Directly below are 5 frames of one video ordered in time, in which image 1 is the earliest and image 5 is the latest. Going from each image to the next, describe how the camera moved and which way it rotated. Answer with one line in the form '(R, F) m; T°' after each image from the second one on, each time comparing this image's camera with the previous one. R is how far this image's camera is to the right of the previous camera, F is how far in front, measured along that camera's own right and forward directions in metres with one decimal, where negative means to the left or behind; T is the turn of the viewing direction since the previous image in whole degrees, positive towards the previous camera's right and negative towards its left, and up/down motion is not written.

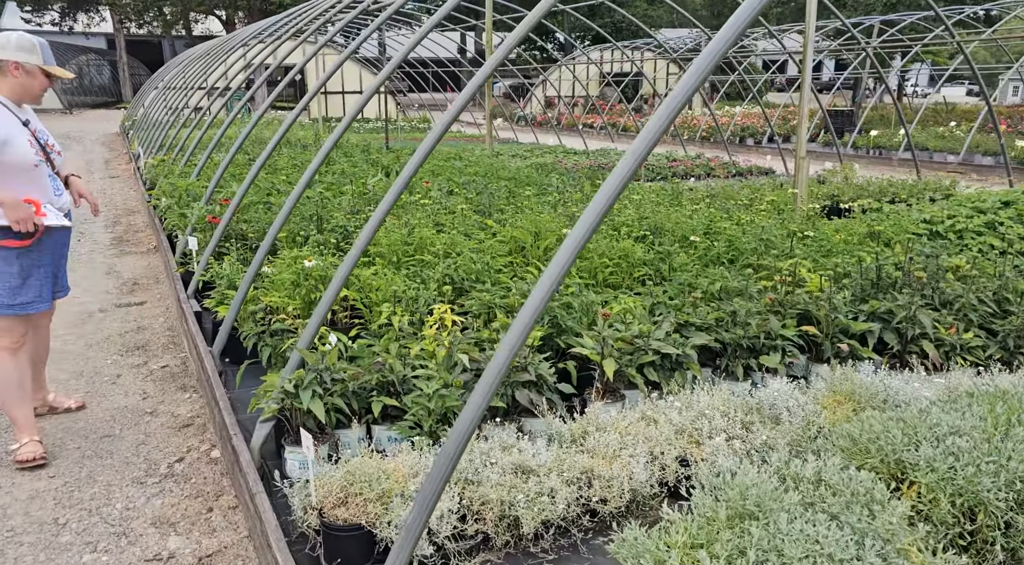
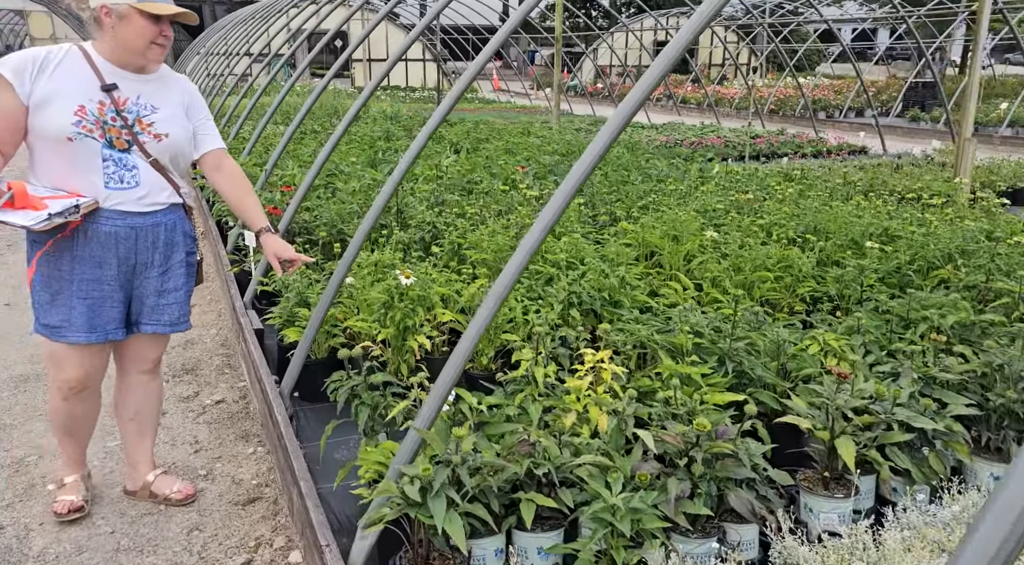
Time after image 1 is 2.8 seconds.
(-0.5, +1.1) m; -2°
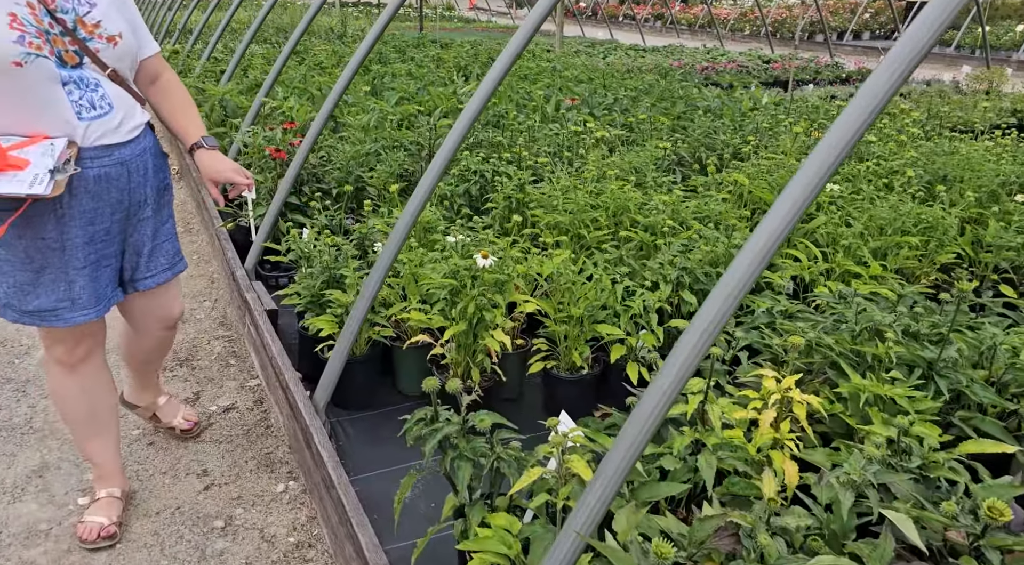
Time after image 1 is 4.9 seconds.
(-0.5, +0.9) m; +2°
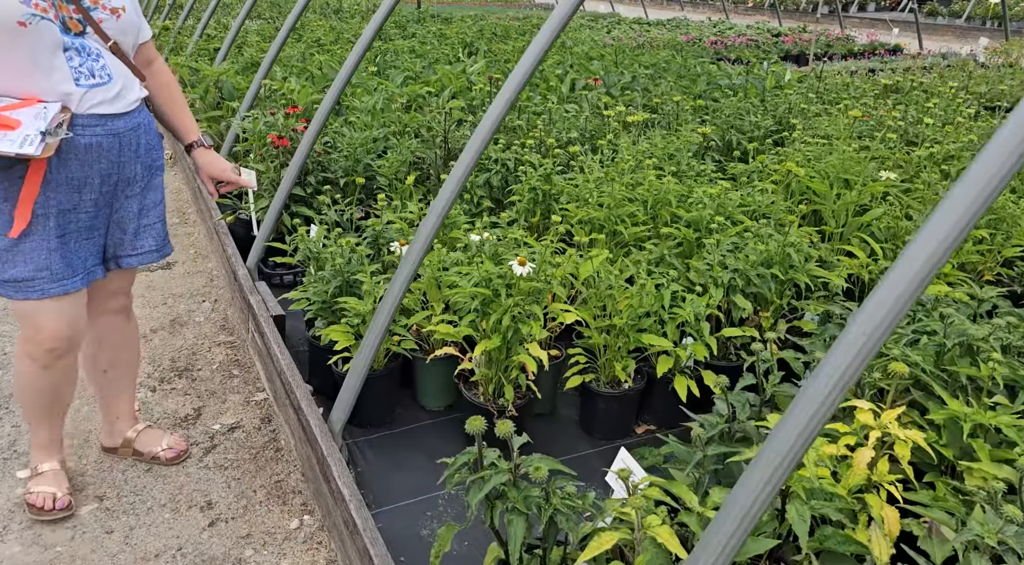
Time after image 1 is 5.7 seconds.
(-0.1, +0.3) m; 0°
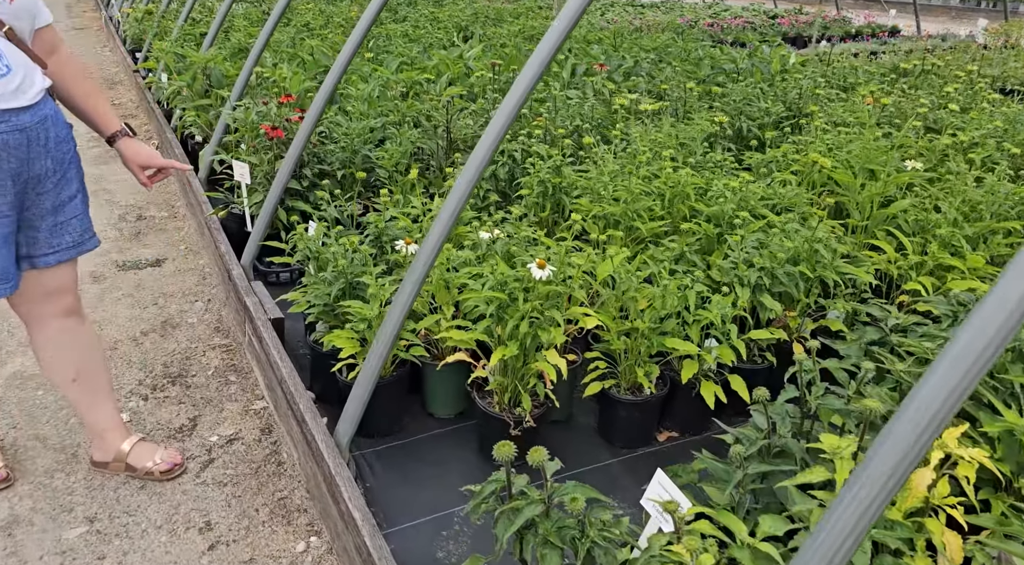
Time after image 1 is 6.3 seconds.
(-0.1, +0.2) m; +1°
